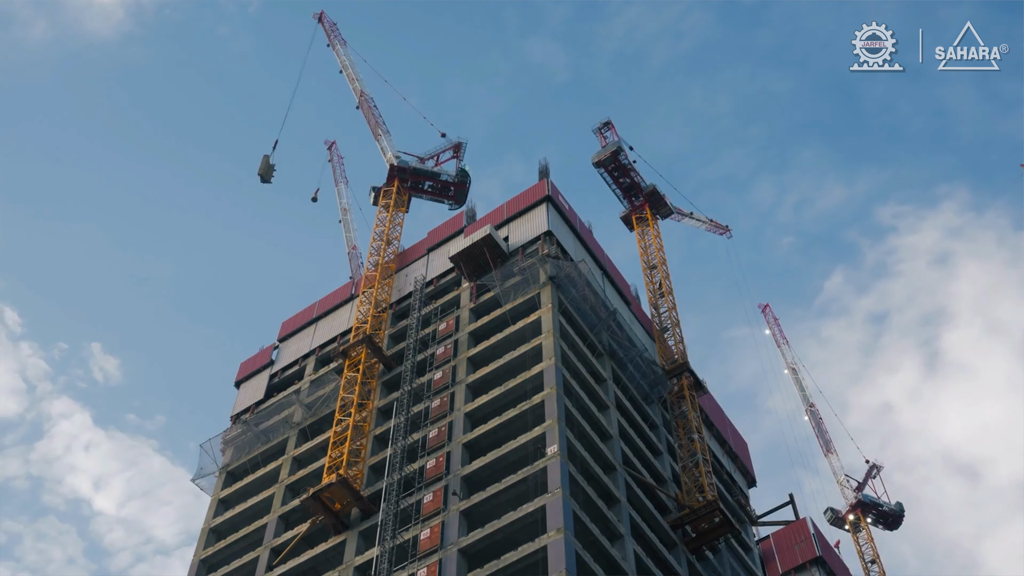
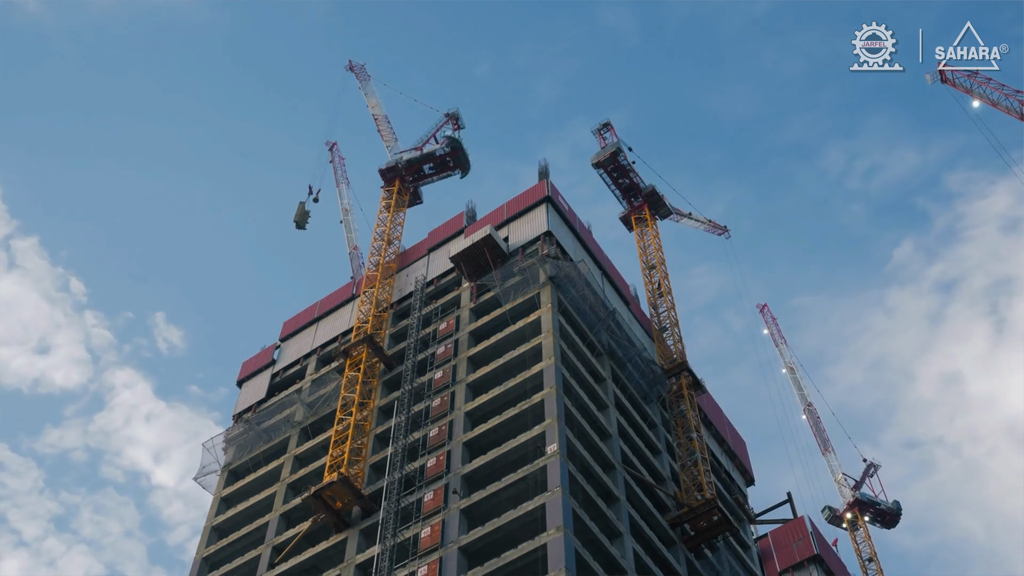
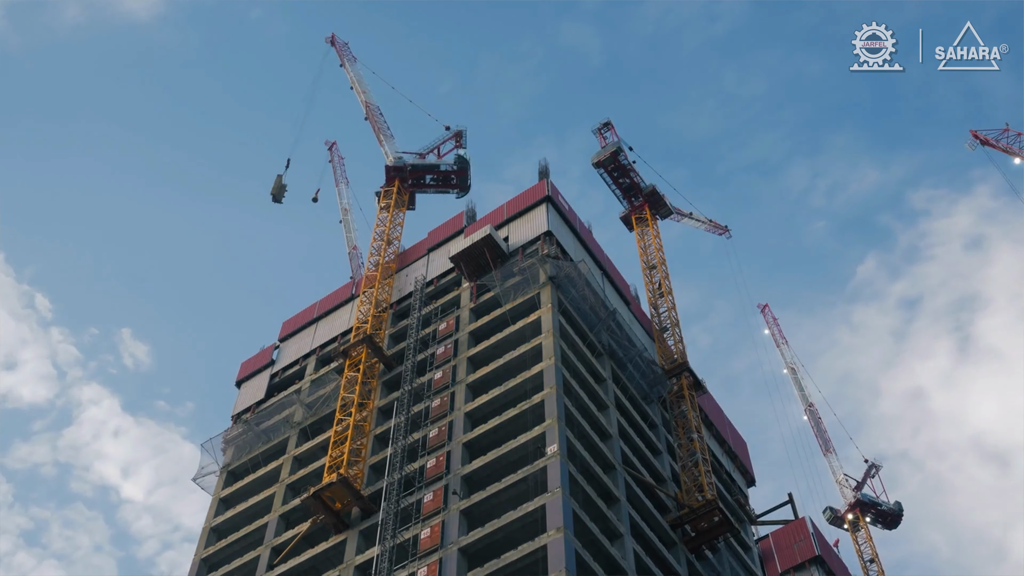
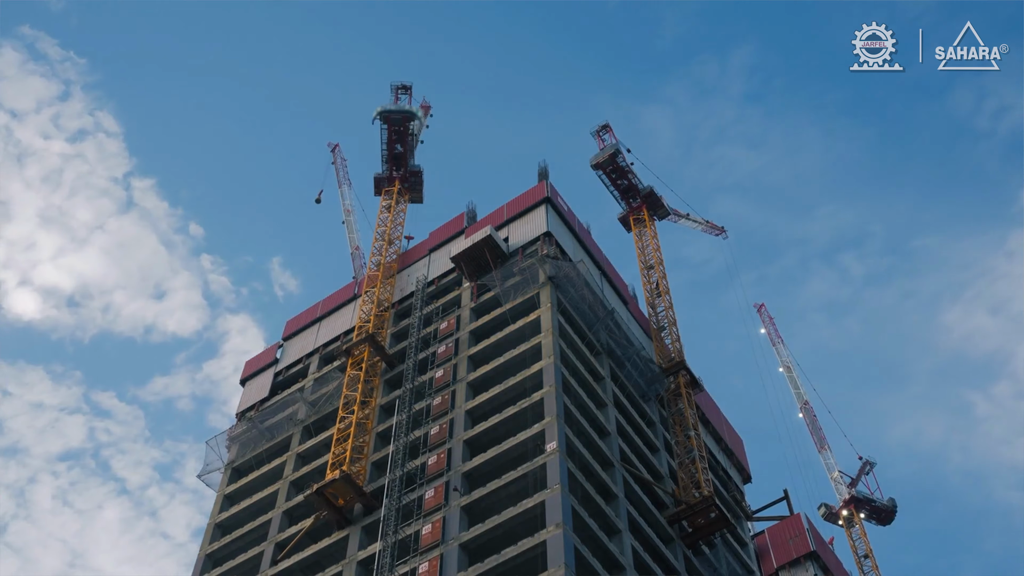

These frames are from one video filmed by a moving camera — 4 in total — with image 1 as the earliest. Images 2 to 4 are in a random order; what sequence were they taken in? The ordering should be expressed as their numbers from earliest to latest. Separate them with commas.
3, 2, 4
